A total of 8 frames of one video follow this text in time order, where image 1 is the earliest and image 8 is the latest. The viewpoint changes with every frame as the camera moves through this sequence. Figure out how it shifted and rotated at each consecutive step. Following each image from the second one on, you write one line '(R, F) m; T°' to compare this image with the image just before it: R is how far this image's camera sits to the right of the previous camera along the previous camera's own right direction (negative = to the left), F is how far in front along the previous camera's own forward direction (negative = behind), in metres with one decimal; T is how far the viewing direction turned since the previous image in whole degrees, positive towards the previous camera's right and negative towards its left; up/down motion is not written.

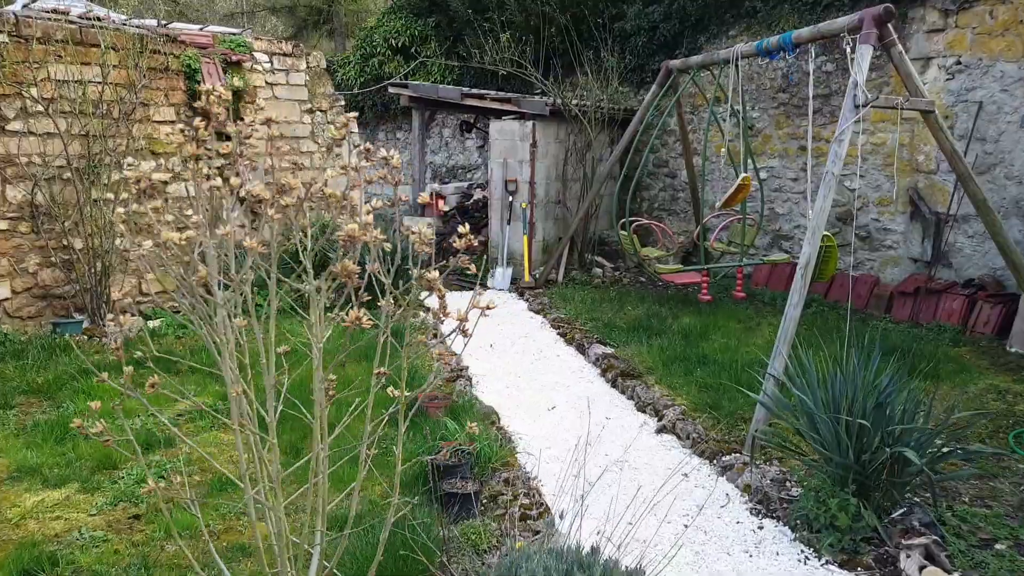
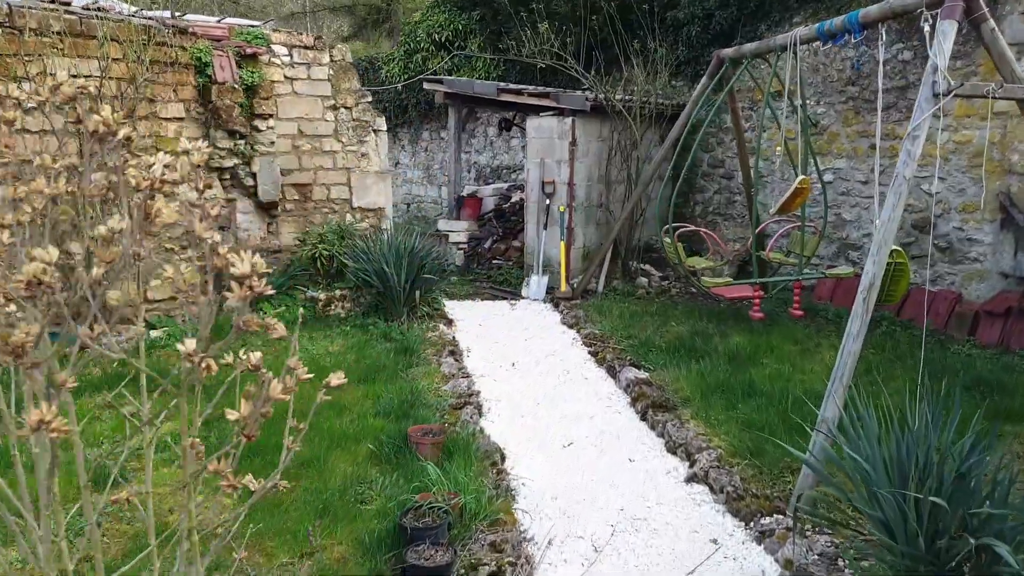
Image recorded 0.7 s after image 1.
(+0.2, +0.6) m; -5°
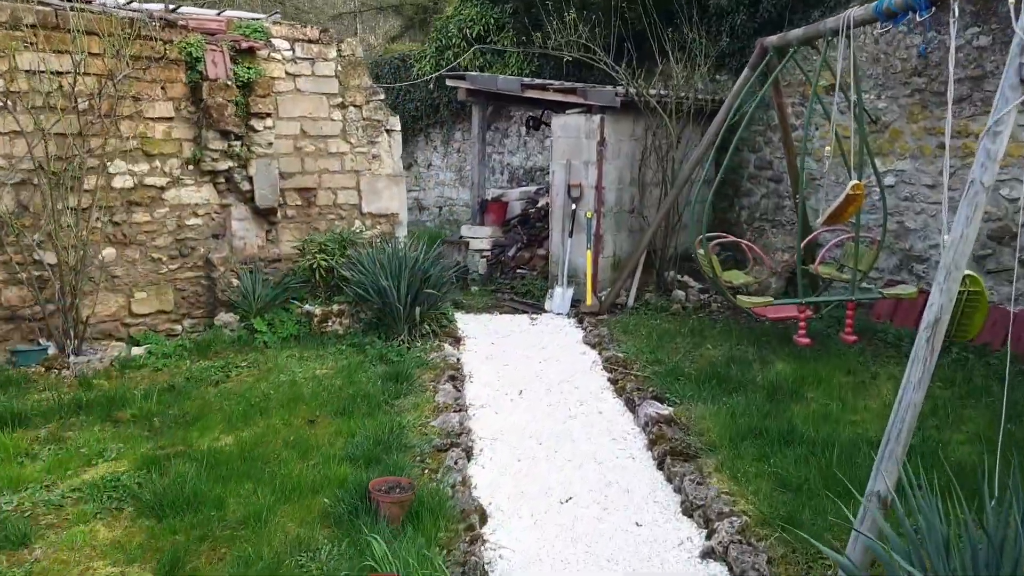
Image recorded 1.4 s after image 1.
(+0.3, +0.6) m; -4°
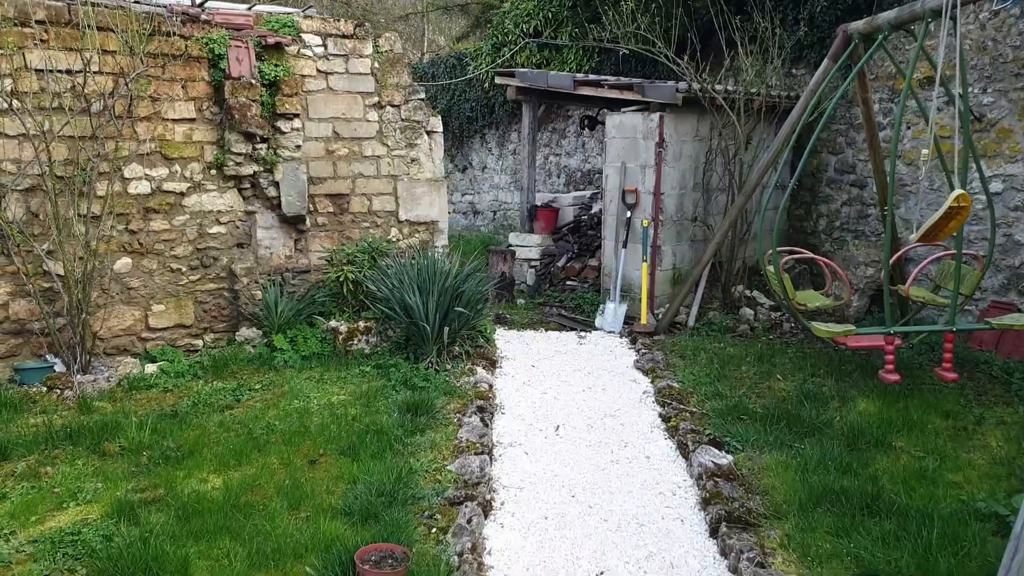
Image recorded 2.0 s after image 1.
(+0.2, +0.5) m; -5°
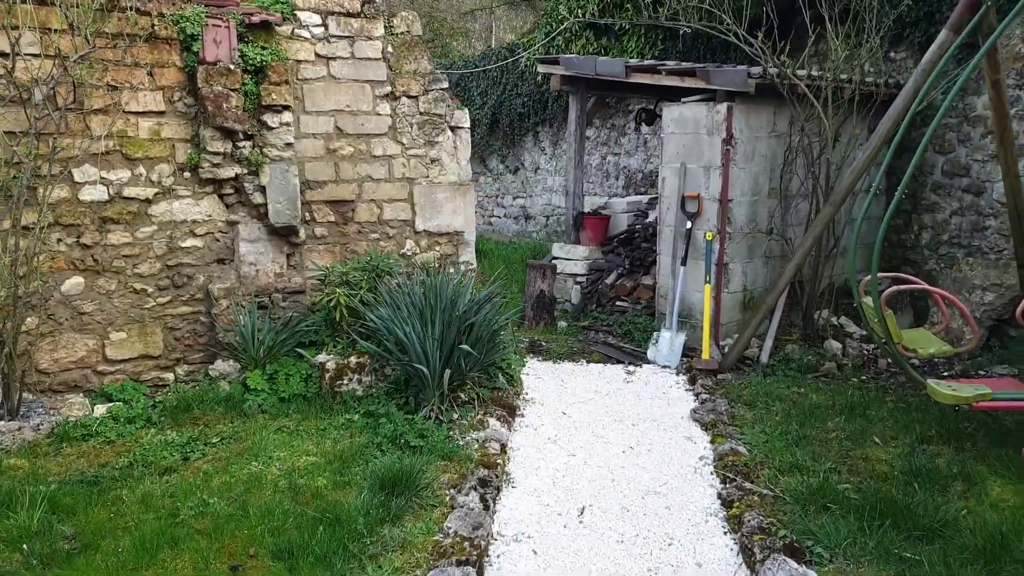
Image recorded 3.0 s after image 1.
(+0.2, +0.9) m; -5°
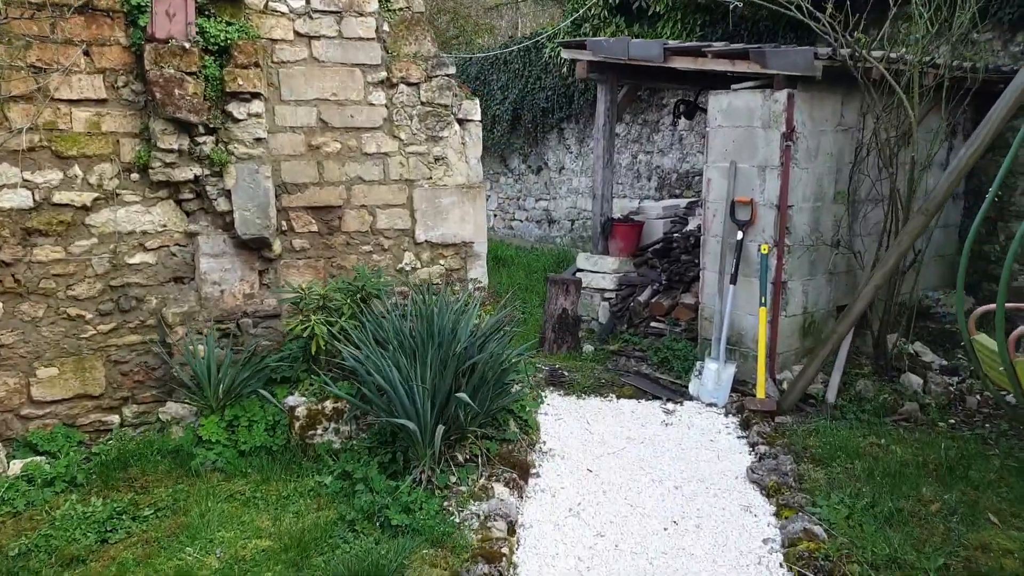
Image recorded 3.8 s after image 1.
(+0.1, +0.8) m; -2°
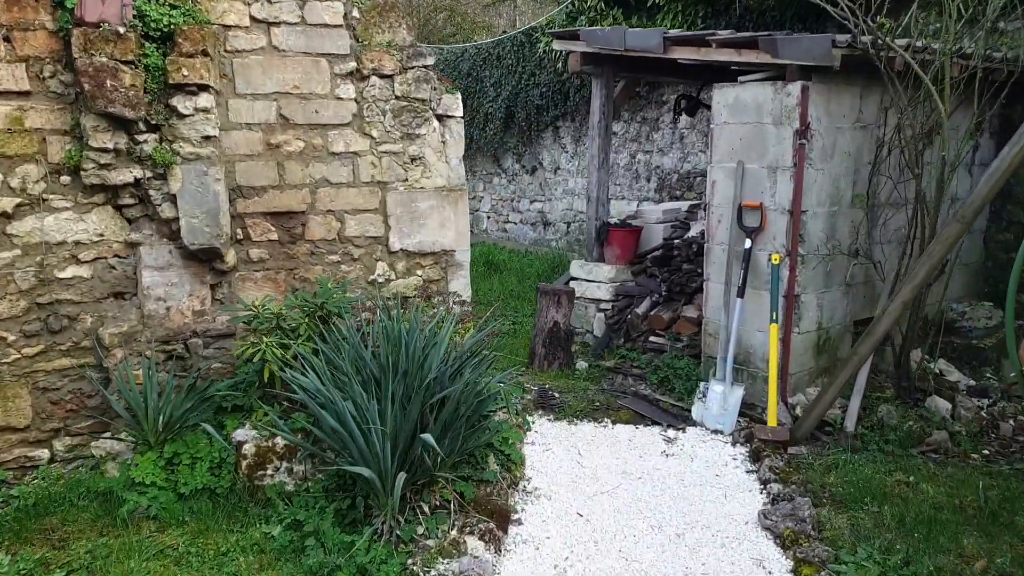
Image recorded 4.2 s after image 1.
(+0.1, +0.4) m; 0°
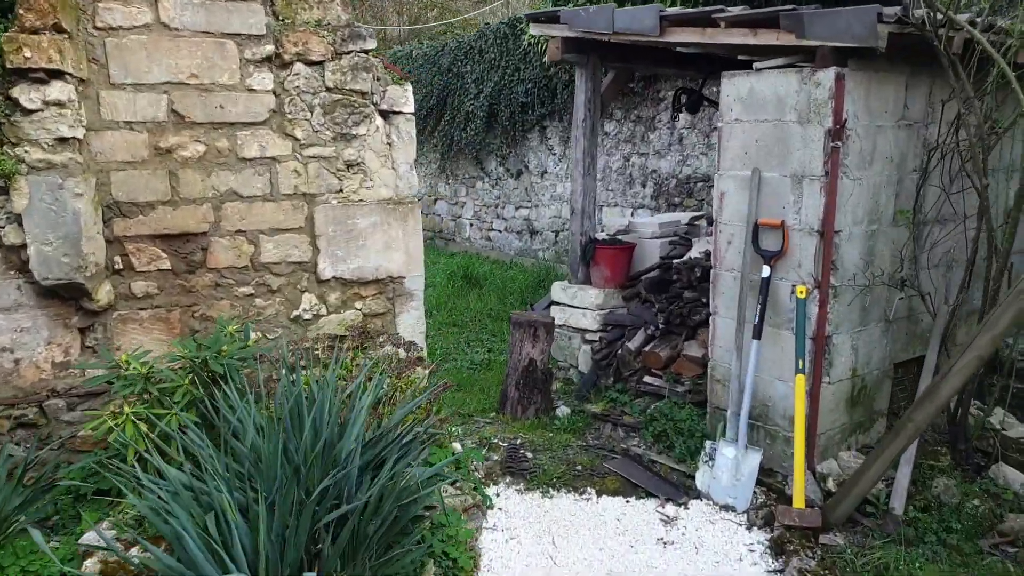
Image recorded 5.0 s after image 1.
(+0.1, +0.8) m; 0°
